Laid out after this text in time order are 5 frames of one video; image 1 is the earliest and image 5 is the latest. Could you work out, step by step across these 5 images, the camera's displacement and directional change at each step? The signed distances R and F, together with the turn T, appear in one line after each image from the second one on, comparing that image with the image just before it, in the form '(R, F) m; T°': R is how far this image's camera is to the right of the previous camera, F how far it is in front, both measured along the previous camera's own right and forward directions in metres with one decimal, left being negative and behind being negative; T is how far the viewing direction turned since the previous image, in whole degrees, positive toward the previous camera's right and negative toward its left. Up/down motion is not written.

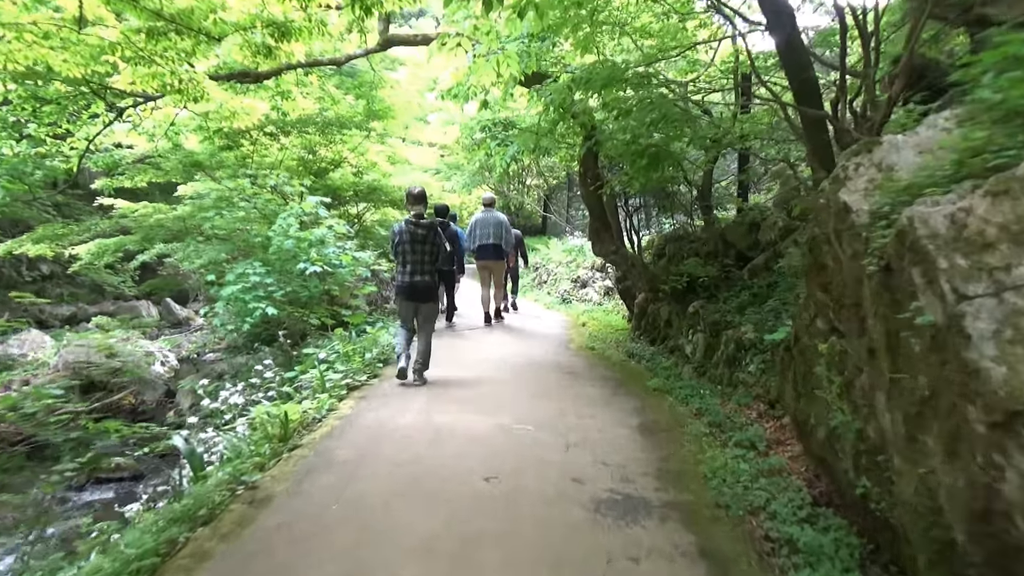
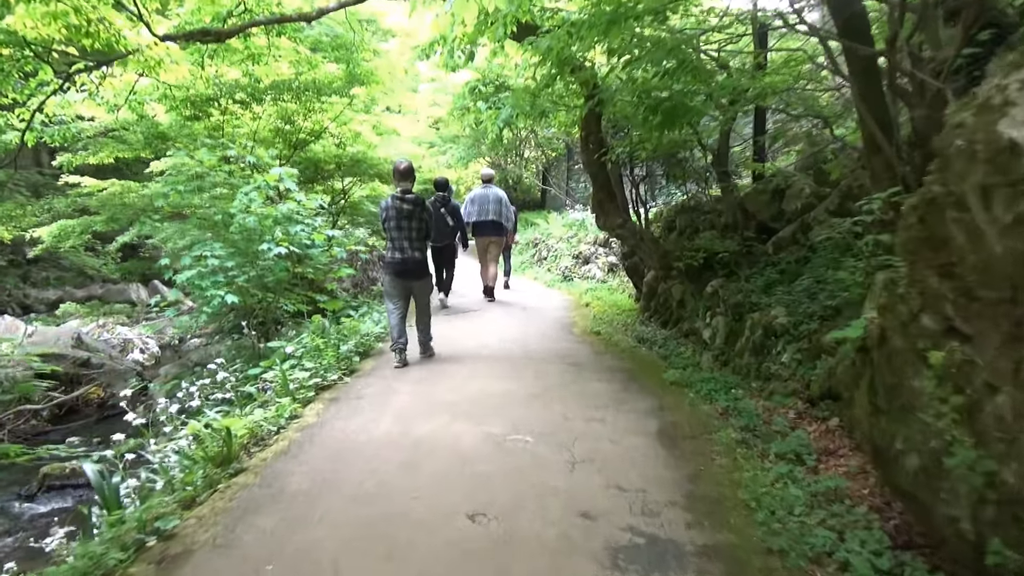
(+0.1, +0.9) m; 0°
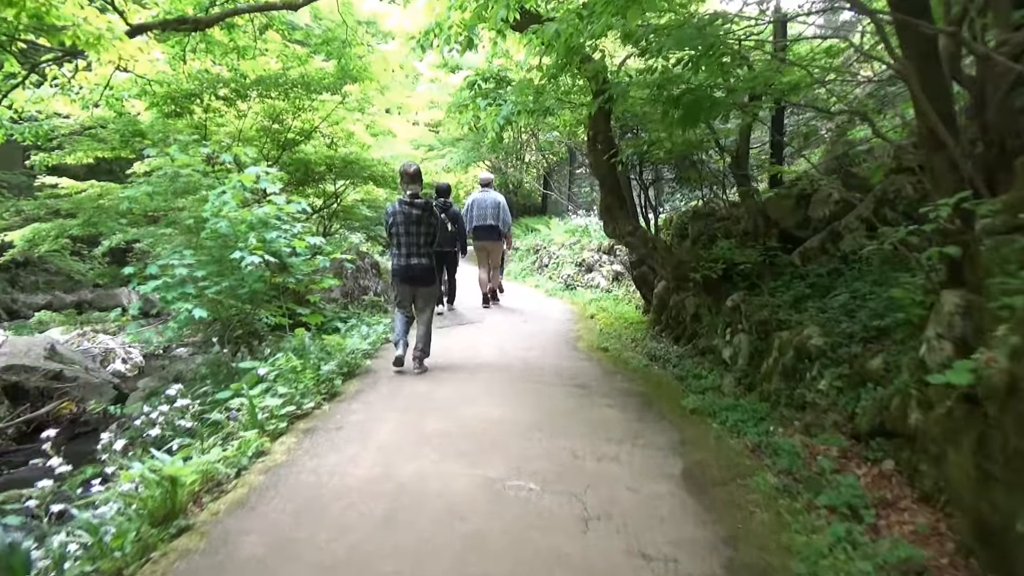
(0.0, +0.6) m; 0°
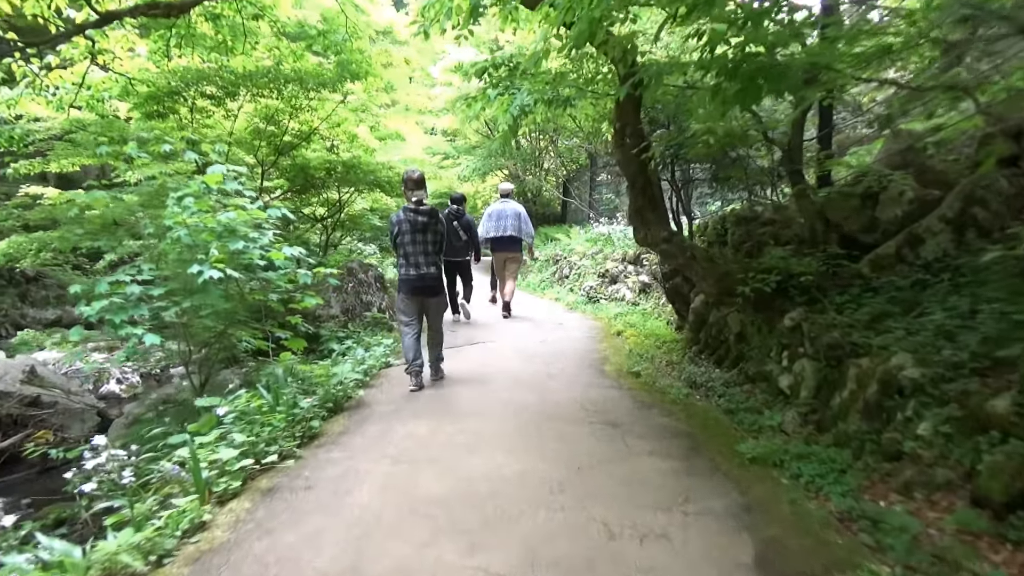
(0.0, +0.9) m; -2°
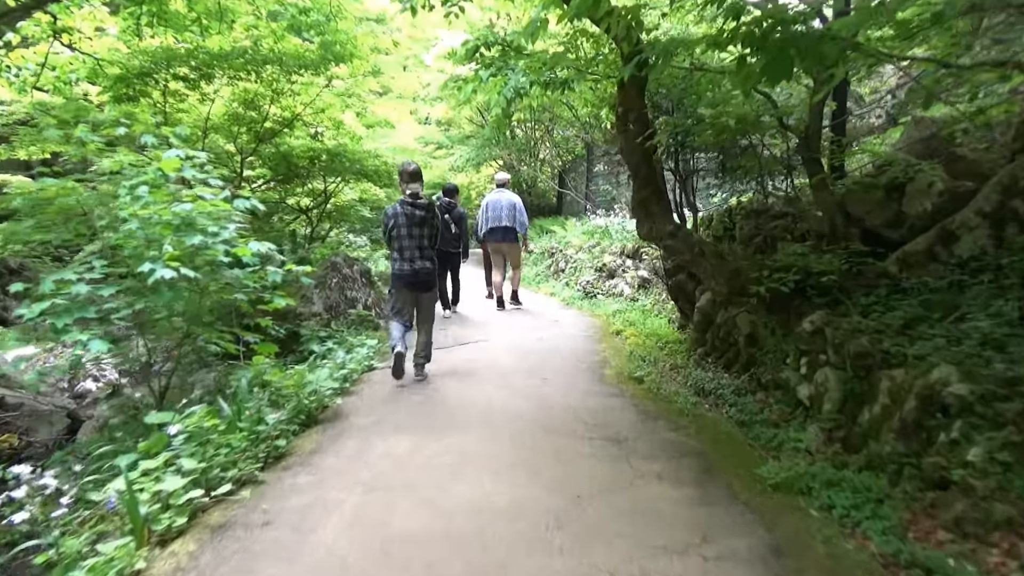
(0.0, +0.5) m; 0°
